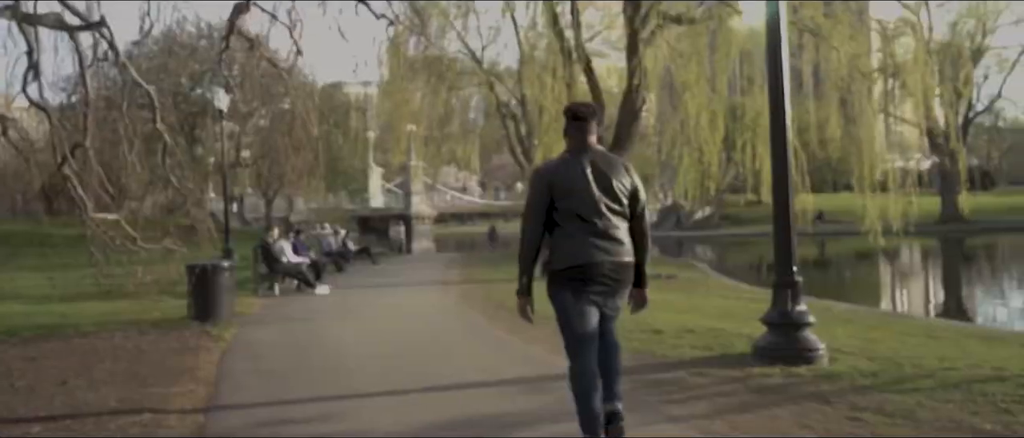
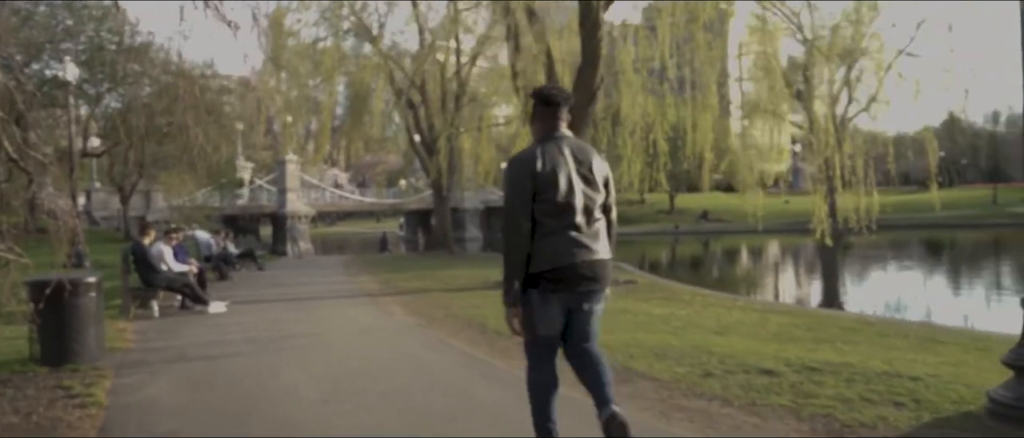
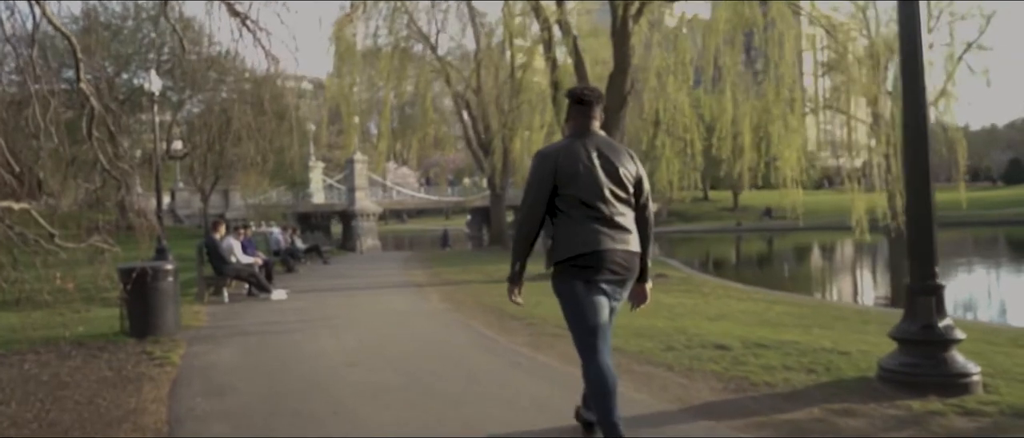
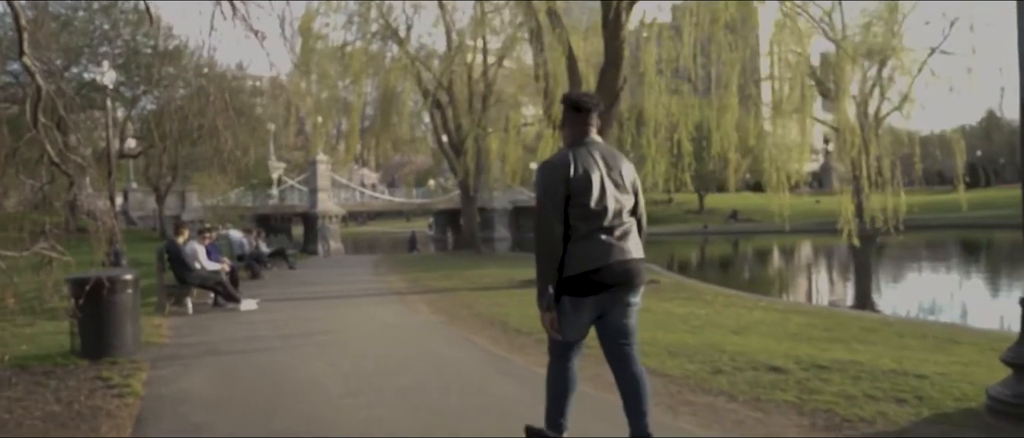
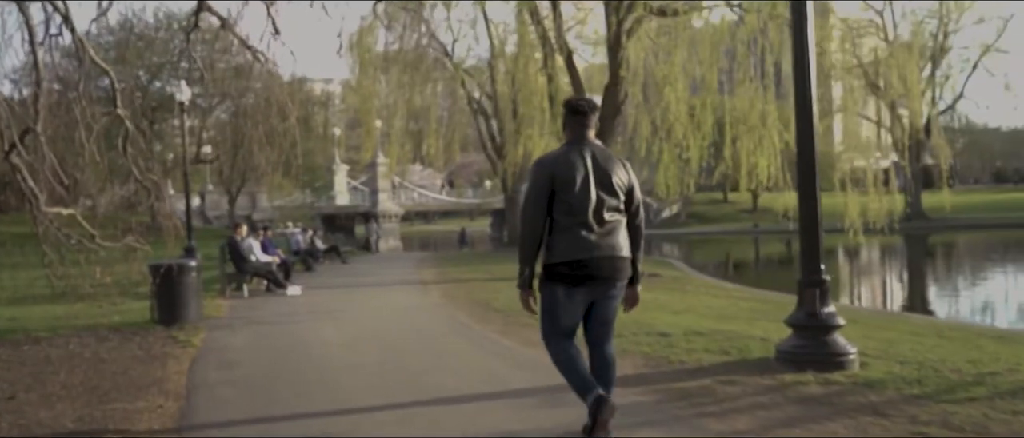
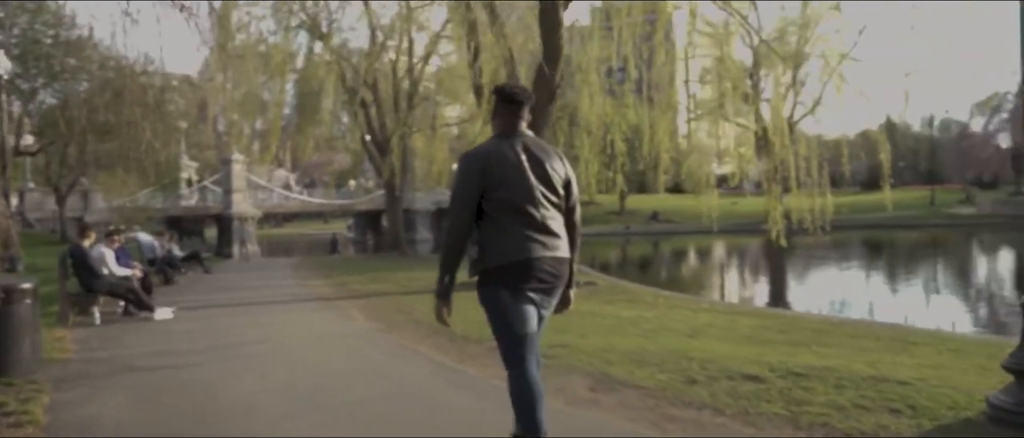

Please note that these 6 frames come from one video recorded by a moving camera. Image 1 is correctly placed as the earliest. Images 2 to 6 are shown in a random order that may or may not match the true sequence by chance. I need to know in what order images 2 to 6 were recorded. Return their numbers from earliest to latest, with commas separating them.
5, 3, 4, 2, 6
